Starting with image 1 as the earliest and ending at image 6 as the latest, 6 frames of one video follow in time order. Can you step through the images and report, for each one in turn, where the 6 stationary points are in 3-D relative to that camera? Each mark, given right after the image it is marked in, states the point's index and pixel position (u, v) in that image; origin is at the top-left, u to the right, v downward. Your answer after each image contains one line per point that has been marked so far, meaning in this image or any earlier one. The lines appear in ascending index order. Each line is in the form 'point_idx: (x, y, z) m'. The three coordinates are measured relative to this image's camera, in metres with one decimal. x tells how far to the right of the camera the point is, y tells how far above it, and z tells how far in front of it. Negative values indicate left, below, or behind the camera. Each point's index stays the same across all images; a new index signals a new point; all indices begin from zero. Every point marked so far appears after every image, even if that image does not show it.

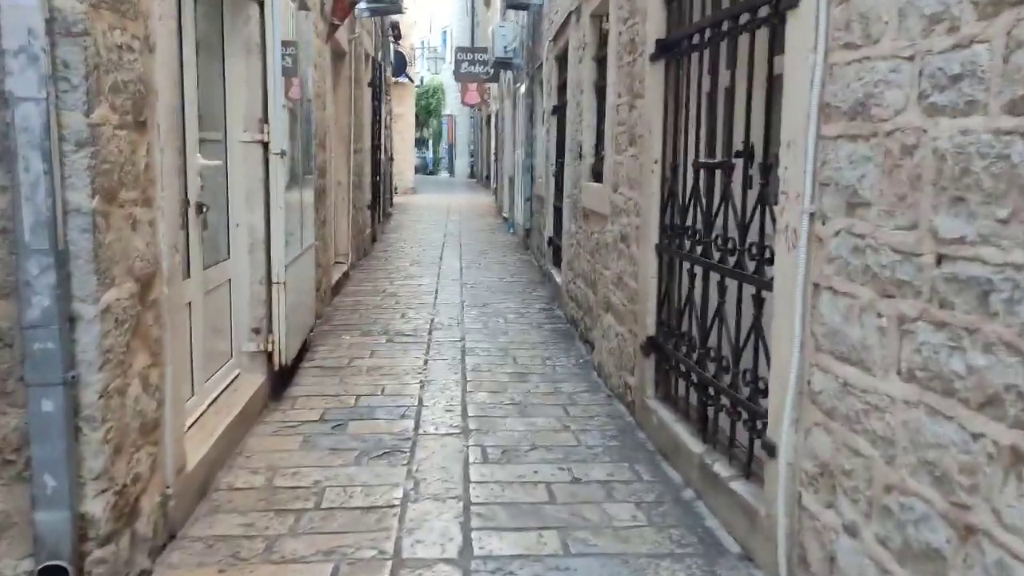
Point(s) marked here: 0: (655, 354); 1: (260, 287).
0: (+0.7, -0.3, +4.2) m
1: (-1.3, 0.0, +4.7) m
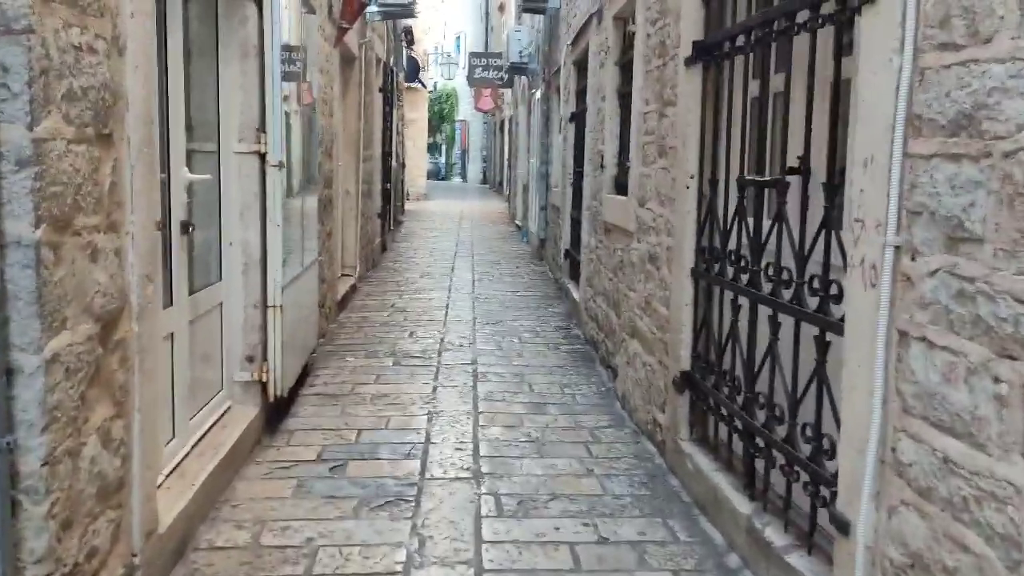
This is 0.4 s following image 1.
0: (+0.7, -0.4, +3.8) m
1: (-1.2, -0.1, +4.3) m
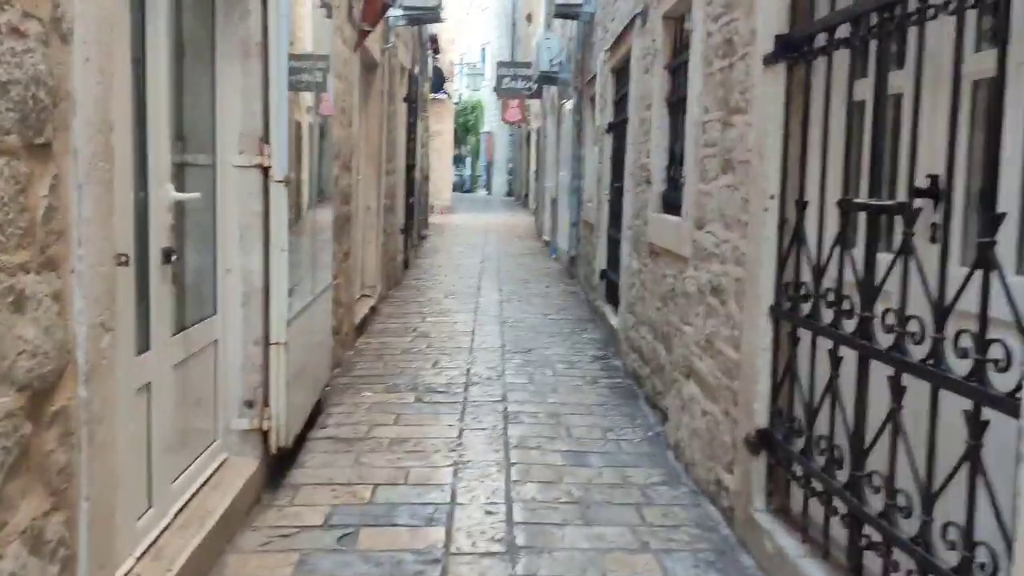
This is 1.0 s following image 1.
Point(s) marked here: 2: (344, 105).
0: (+0.9, -0.6, +3.1) m
1: (-1.1, -0.3, +3.7) m
2: (-1.2, +1.3, +6.2) m
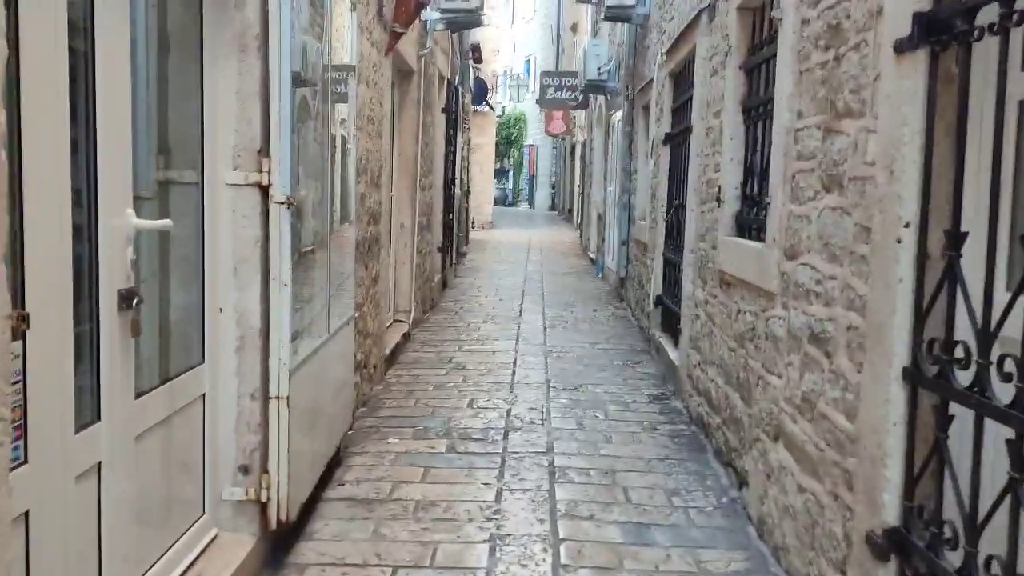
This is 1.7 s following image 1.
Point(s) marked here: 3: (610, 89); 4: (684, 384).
0: (+1.0, -0.7, +2.4) m
1: (-0.9, -0.4, +3.1) m
2: (-0.9, +1.1, +5.6) m
3: (+1.3, +2.6, +11.7) m
4: (+1.1, -0.6, +5.5) m
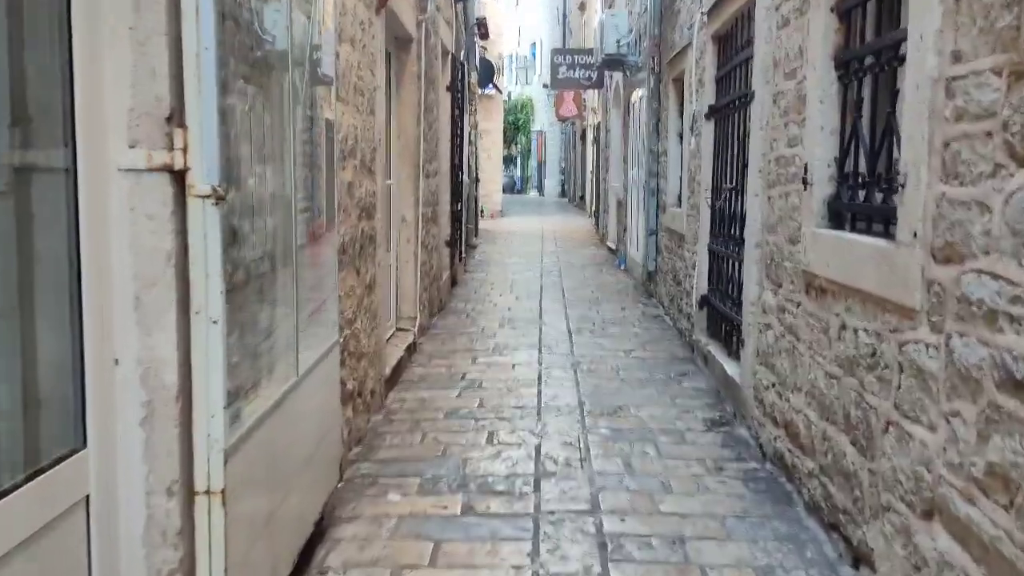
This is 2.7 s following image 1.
0: (+1.1, -0.8, +1.4) m
1: (-0.8, -0.5, +2.1) m
2: (-0.8, +1.0, +4.5) m
3: (+1.4, +2.7, +10.7) m
4: (+1.2, -0.6, +4.5) m
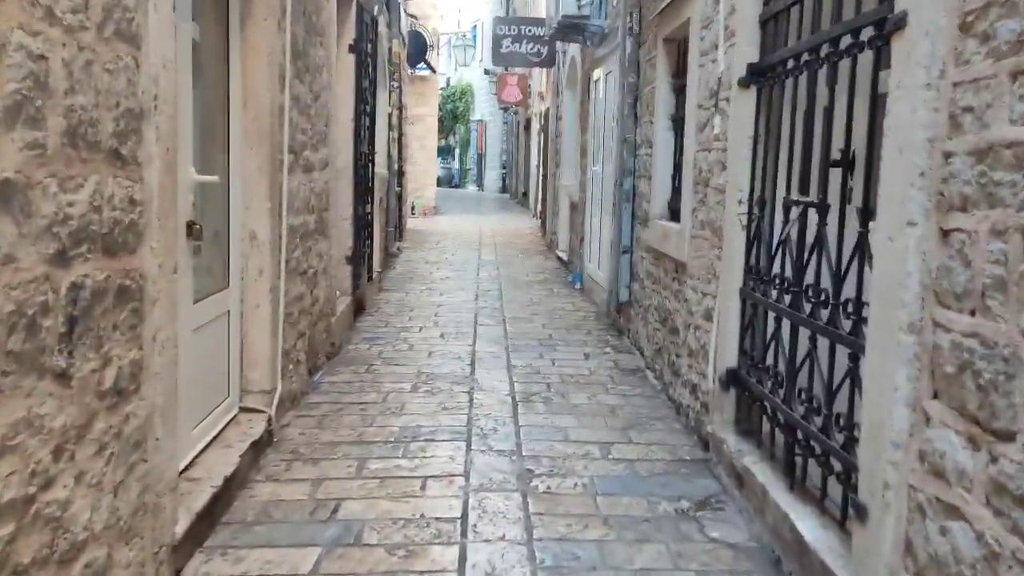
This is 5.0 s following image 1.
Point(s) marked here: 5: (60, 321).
0: (+1.1, -1.1, -0.9) m
1: (-0.9, -0.8, -0.3) m
2: (-1.0, +0.8, +2.1) m
3: (+0.8, +2.4, +8.3) m
4: (+0.9, -0.9, +2.2) m
5: (-1.0, -0.1, +2.0) m
